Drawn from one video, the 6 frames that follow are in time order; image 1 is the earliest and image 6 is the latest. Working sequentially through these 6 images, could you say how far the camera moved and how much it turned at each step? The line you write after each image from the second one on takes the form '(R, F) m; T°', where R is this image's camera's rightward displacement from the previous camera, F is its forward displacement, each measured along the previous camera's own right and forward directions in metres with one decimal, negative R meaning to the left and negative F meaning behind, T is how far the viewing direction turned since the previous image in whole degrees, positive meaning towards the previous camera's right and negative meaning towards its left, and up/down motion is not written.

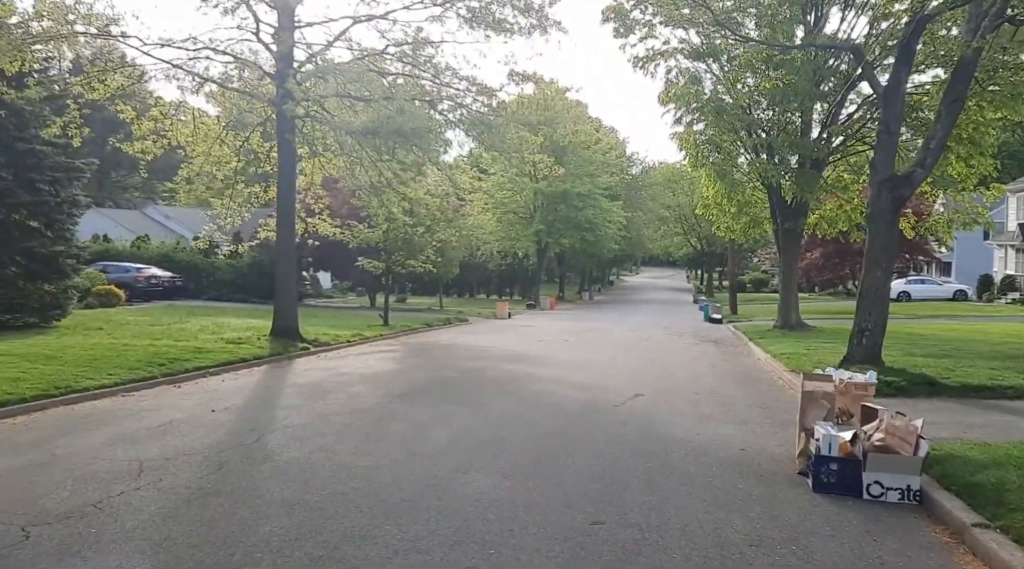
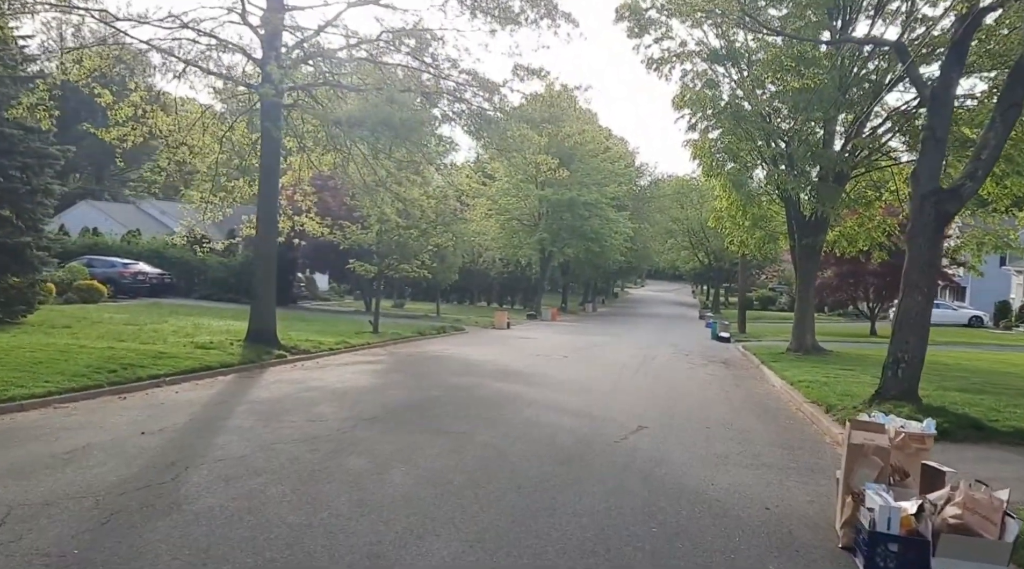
(+0.2, +1.3) m; 0°
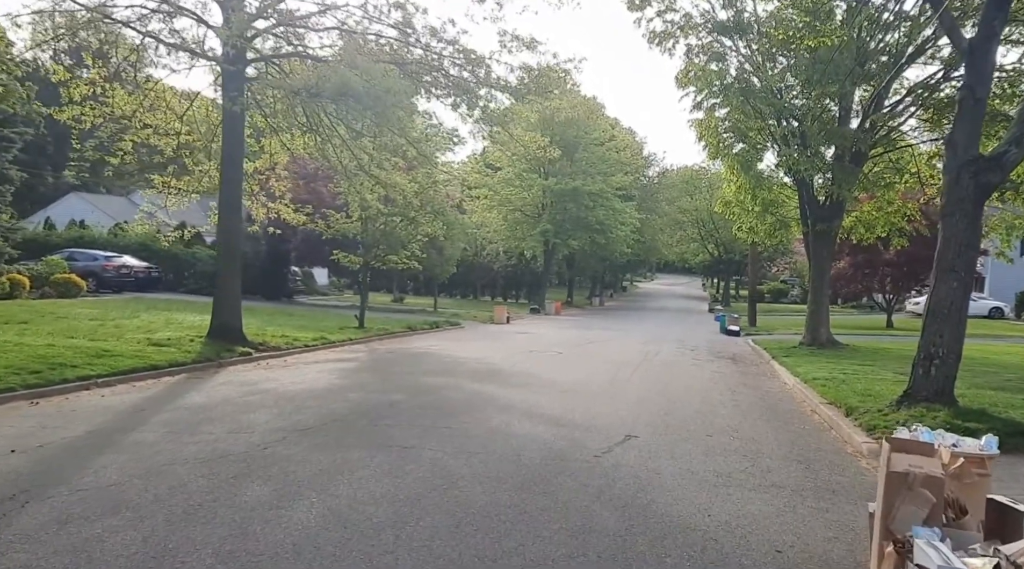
(+0.5, +1.4) m; -1°
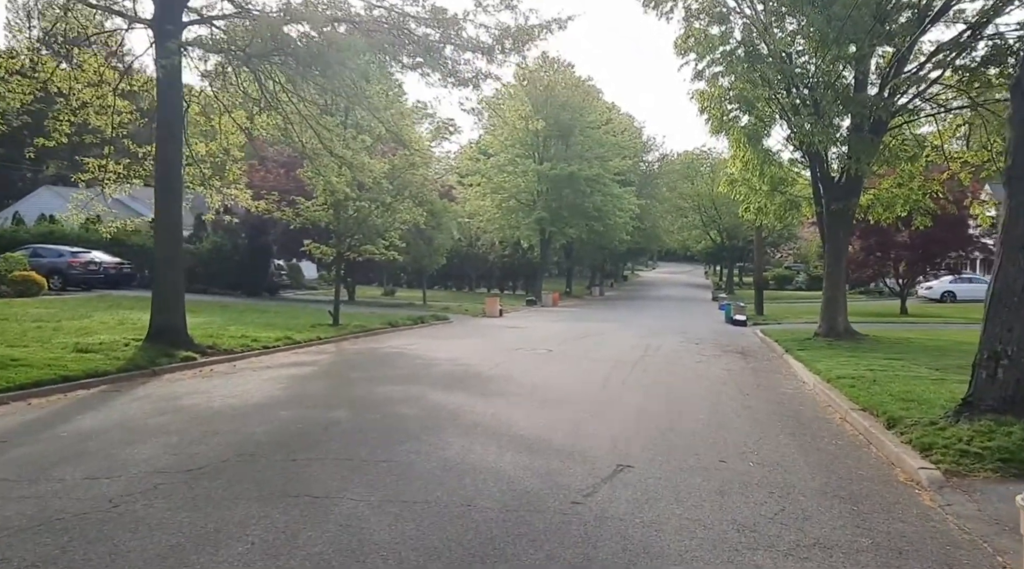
(+0.4, +1.8) m; 0°
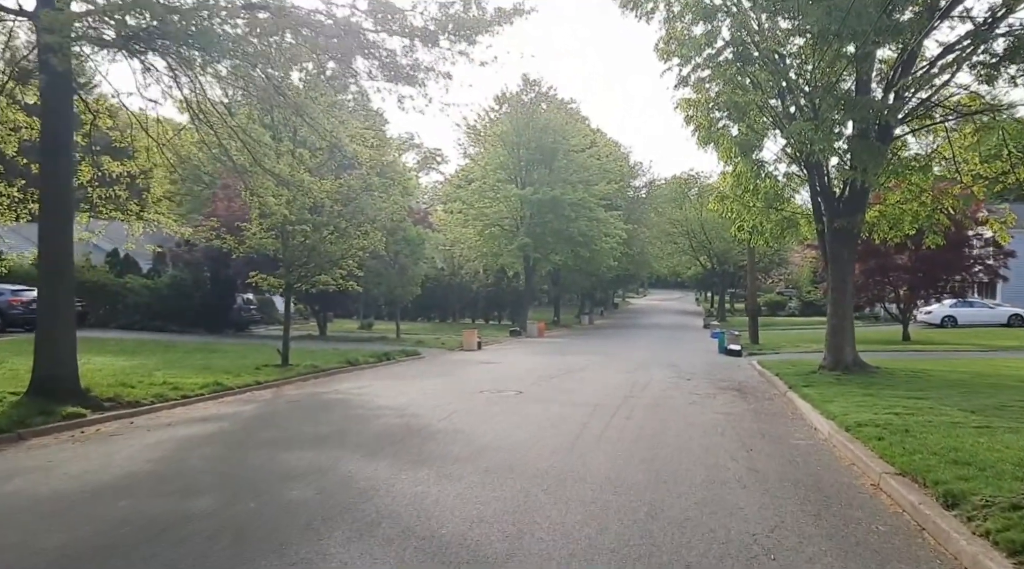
(+0.6, +2.1) m; +1°
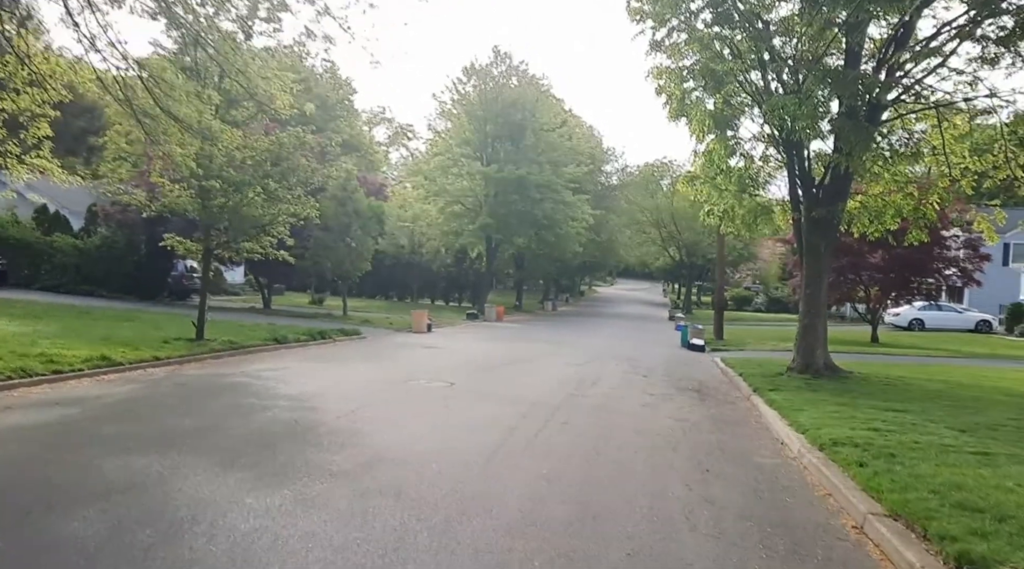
(+0.5, +1.7) m; +2°
